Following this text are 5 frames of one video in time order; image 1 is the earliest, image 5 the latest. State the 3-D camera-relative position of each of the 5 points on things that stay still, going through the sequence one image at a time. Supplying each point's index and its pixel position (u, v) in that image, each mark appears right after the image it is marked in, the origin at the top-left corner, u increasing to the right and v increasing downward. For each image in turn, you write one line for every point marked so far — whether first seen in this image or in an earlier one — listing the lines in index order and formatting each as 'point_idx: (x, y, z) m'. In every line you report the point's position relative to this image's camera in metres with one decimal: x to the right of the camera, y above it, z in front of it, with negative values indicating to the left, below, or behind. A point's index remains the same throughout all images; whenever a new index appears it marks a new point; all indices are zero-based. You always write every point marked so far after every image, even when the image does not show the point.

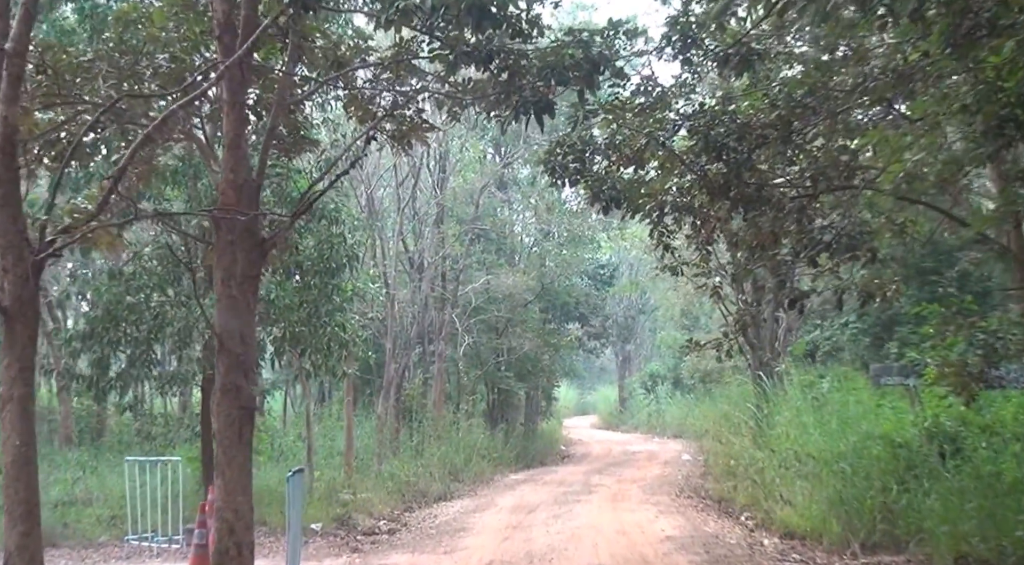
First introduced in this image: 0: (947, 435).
0: (+4.4, -1.5, +10.4) m
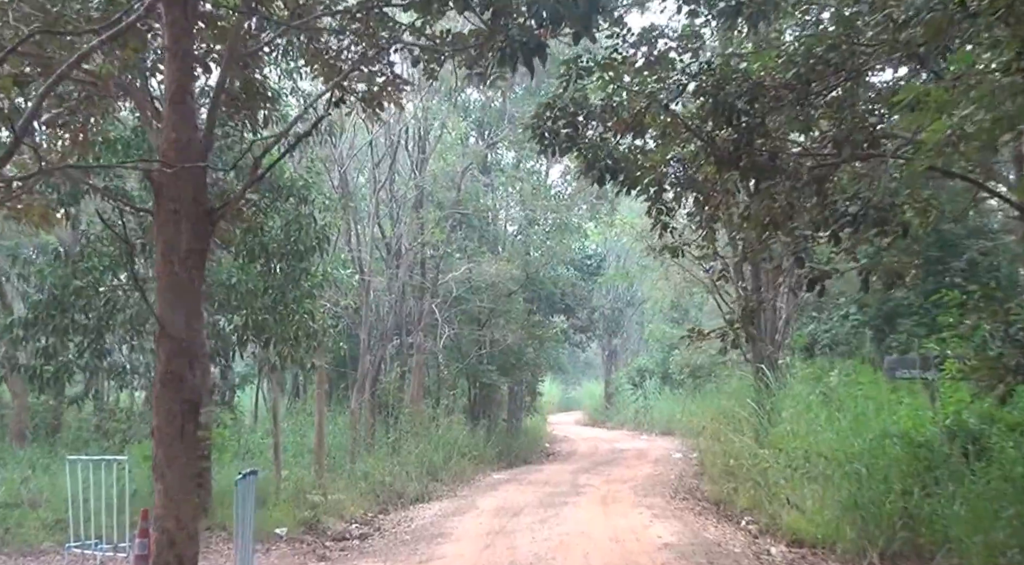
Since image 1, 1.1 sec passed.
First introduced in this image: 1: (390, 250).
0: (+4.2, -1.4, +9.4) m
1: (-2.3, +0.6, +19.1) m
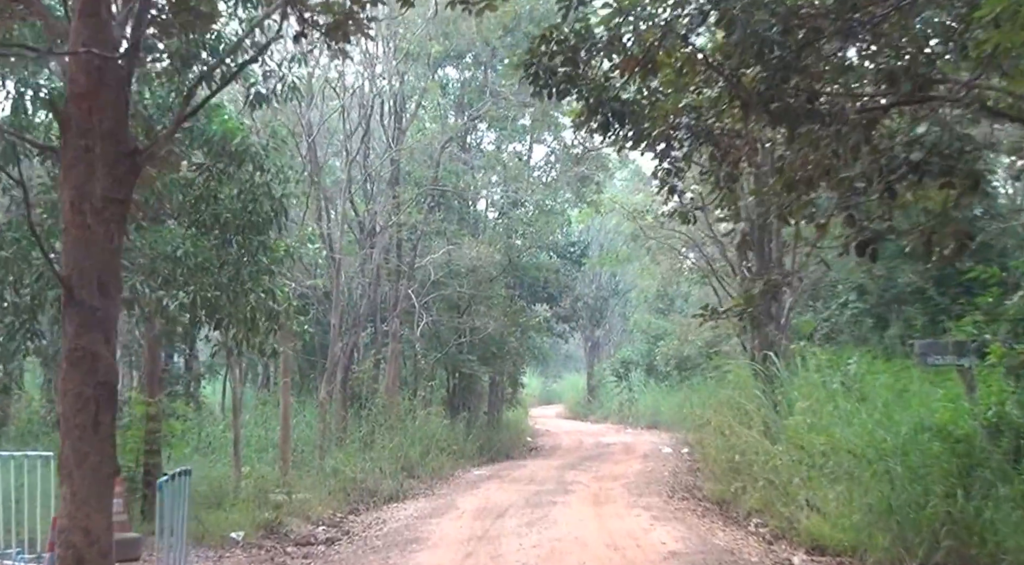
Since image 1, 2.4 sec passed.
0: (+4.1, -1.2, +8.2) m
1: (-2.6, +0.9, +17.8) m
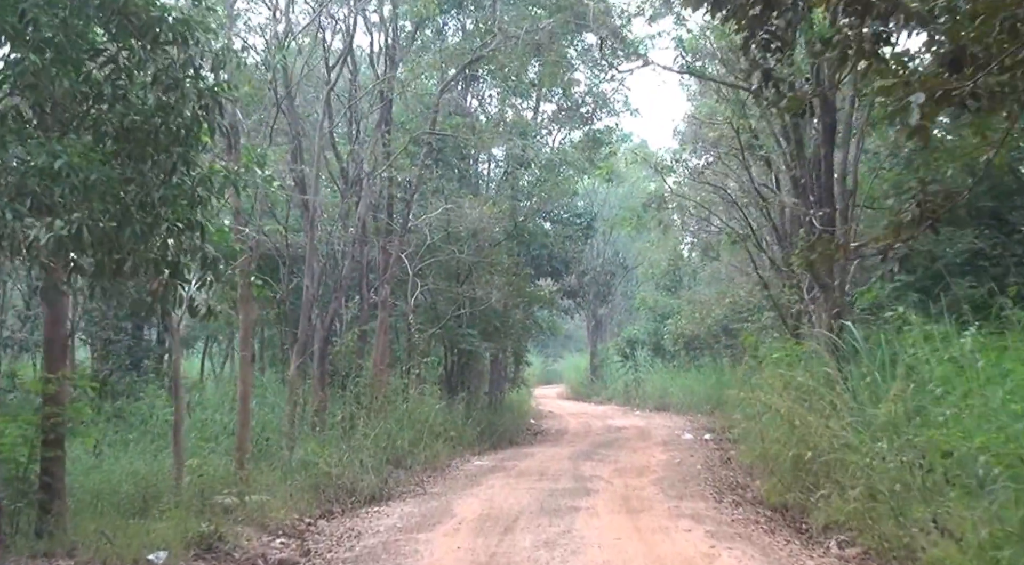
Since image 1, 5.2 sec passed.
0: (+4.2, -0.8, +5.5) m
1: (-2.4, +1.6, +15.0) m
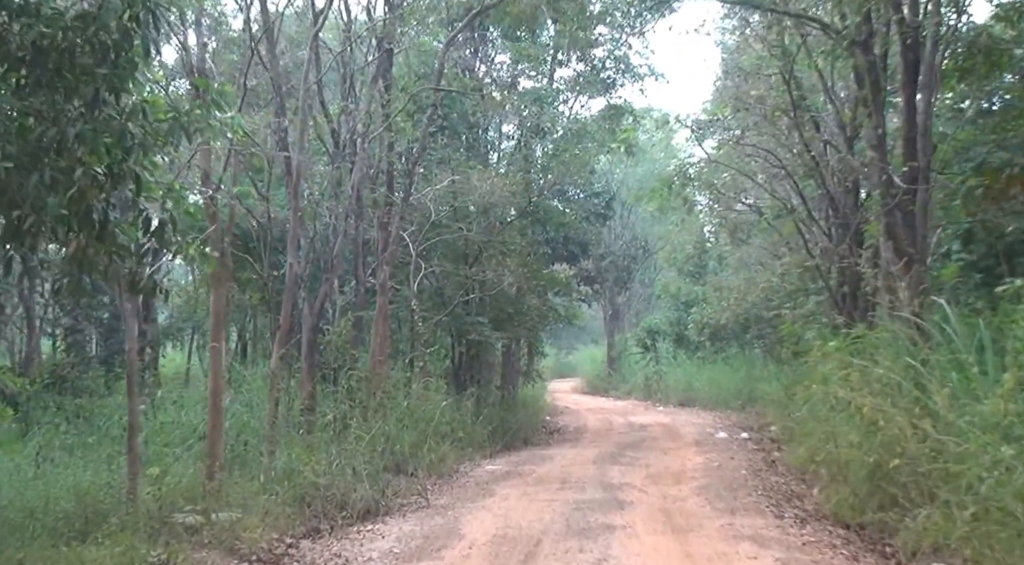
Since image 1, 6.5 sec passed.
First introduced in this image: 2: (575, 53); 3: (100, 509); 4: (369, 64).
0: (+4.3, -0.5, +3.7) m
1: (-2.2, +1.8, +13.3) m
2: (+1.0, +3.8, +17.1) m
3: (-3.3, -1.8, +8.3) m
4: (-1.9, +2.9, +13.3) m
